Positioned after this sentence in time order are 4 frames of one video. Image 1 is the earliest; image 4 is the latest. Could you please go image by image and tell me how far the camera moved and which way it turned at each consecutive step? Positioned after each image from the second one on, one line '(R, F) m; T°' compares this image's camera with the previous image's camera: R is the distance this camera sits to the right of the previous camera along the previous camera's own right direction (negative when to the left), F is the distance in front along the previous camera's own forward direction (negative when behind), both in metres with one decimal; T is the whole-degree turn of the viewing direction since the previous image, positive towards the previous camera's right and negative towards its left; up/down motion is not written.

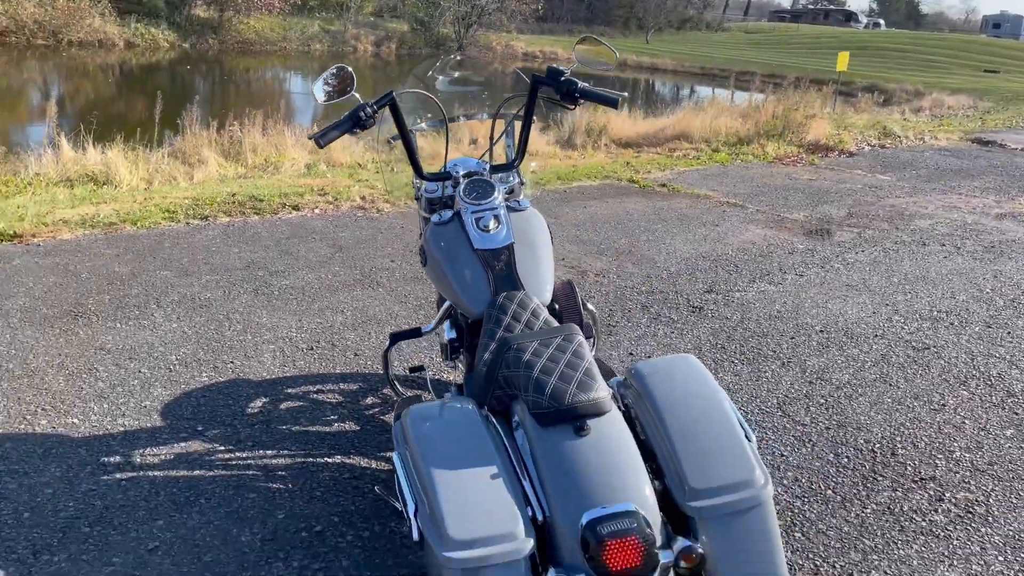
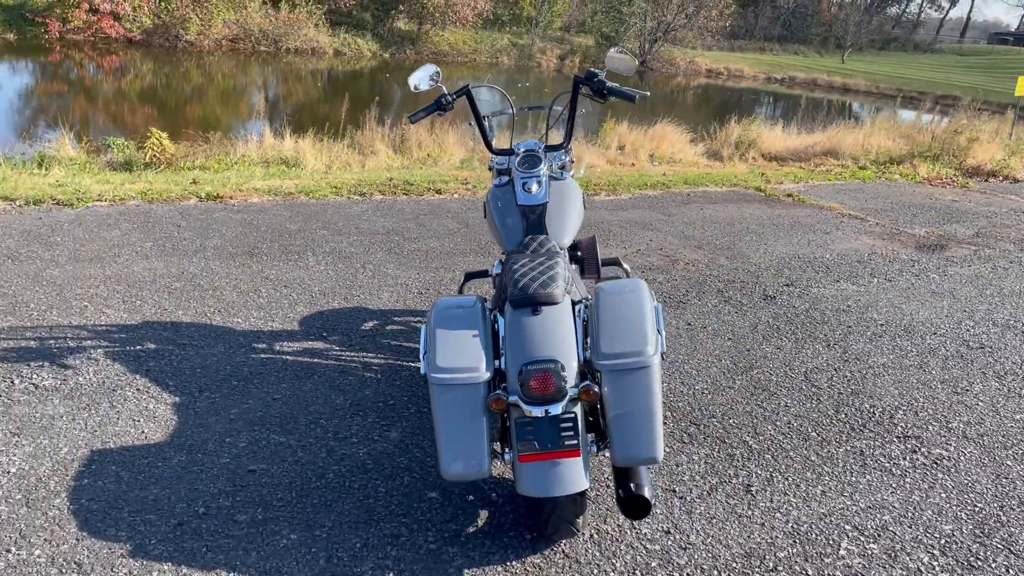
(+0.6, -0.8) m; -12°
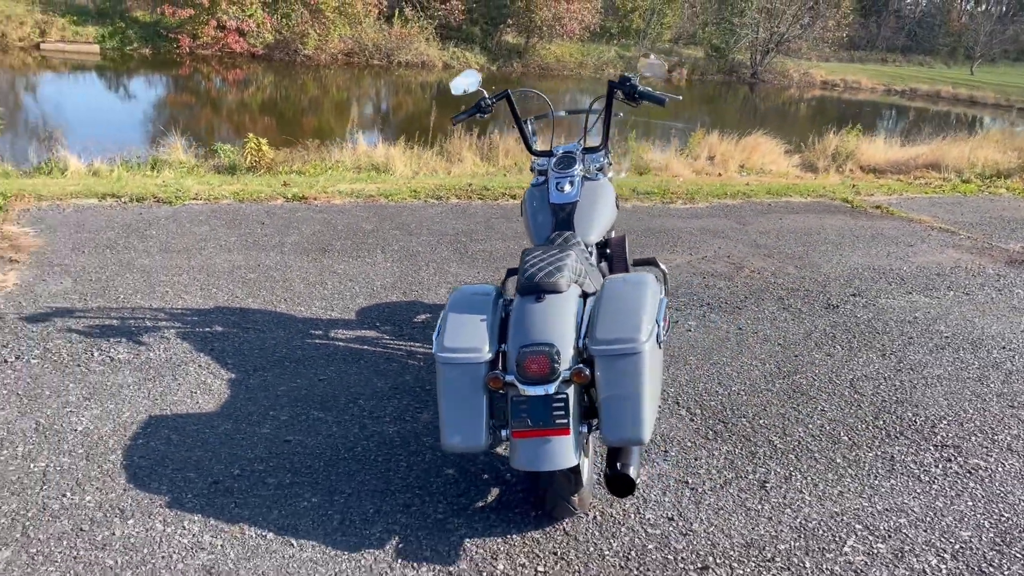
(+0.3, -0.1) m; -7°
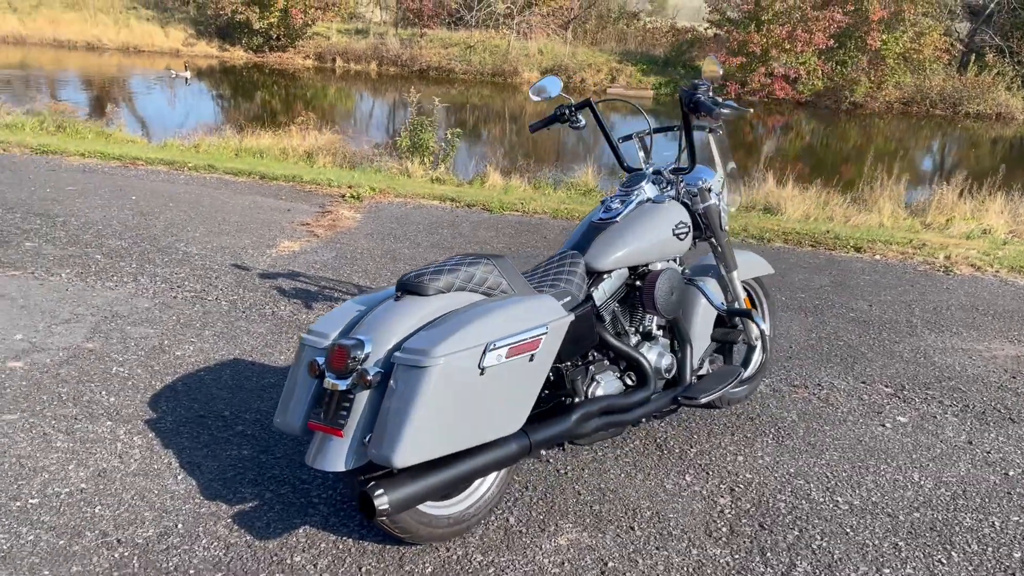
(+1.9, +0.9) m; -37°
